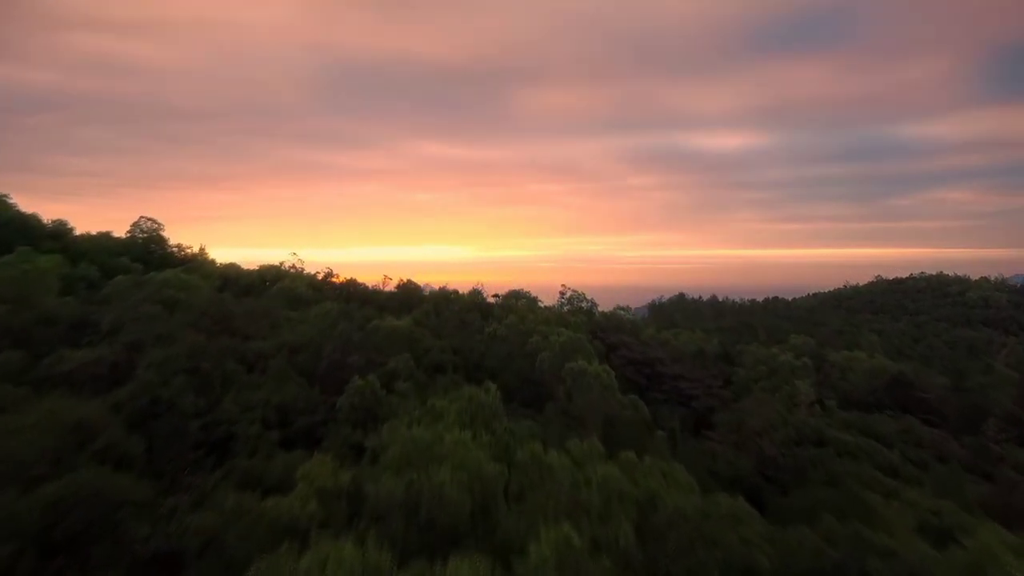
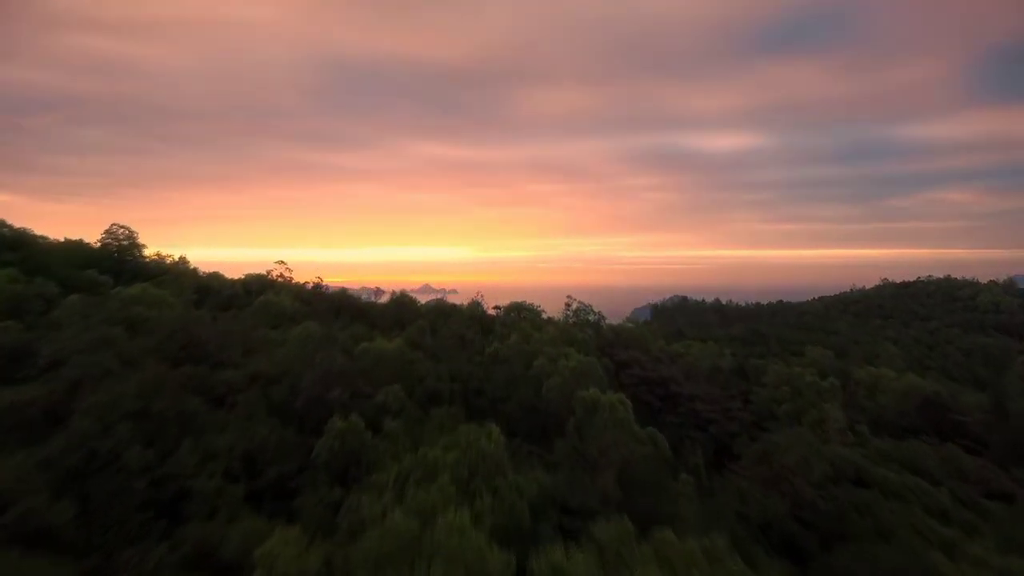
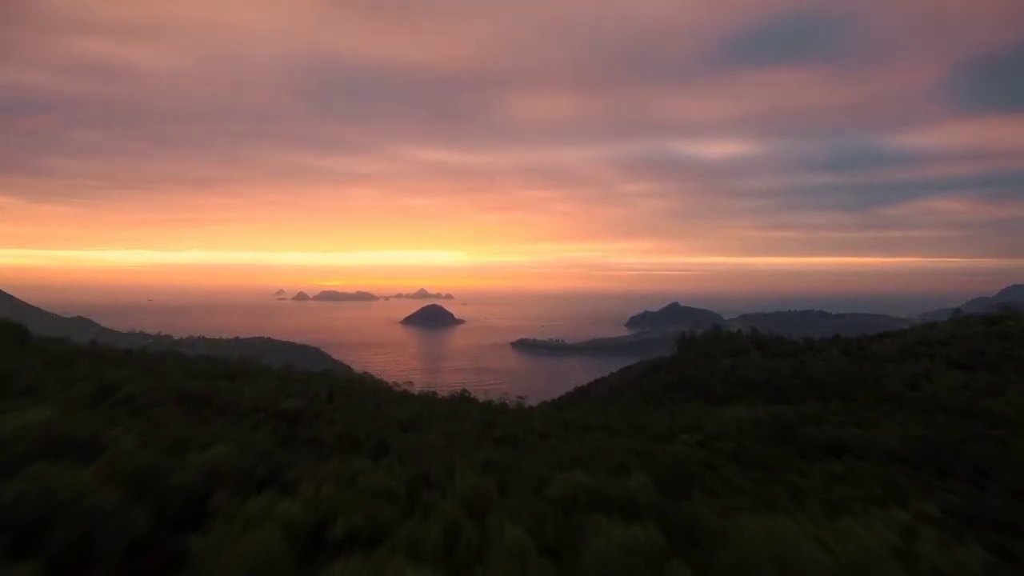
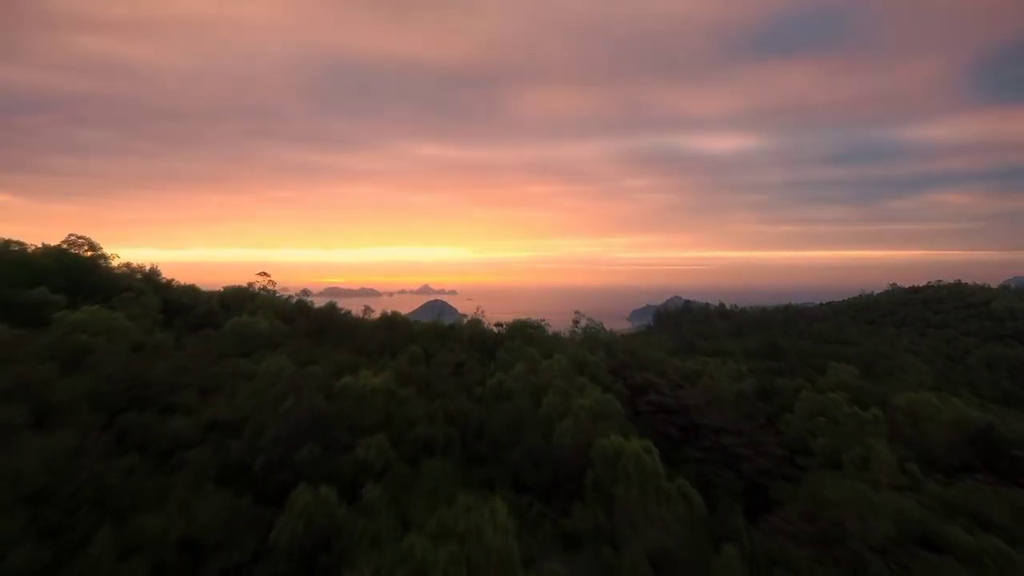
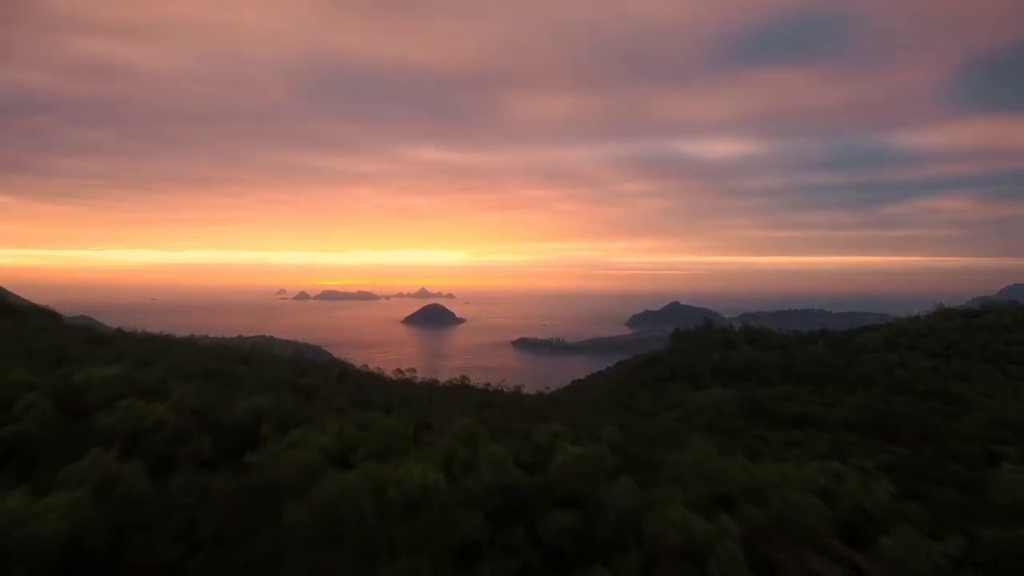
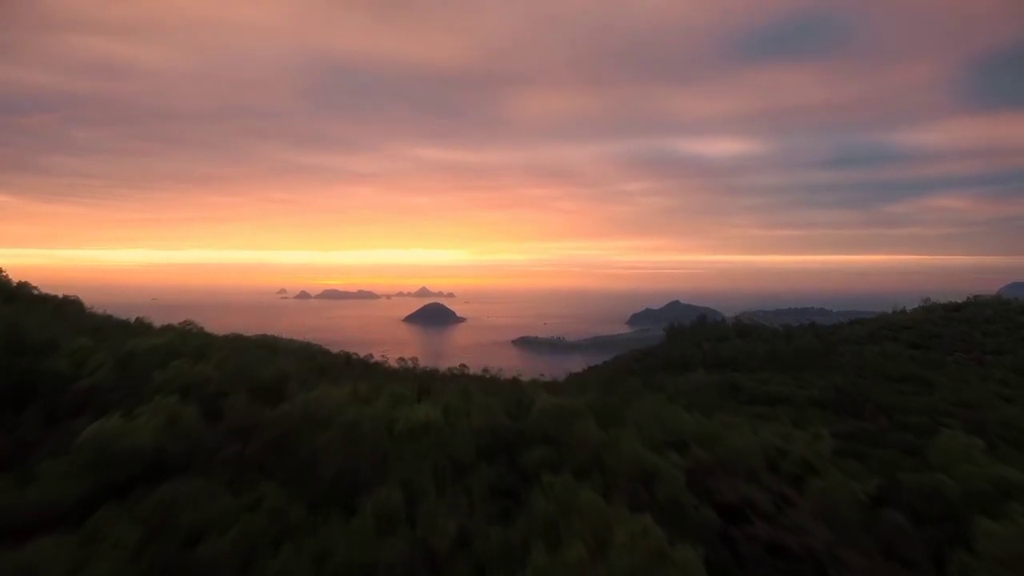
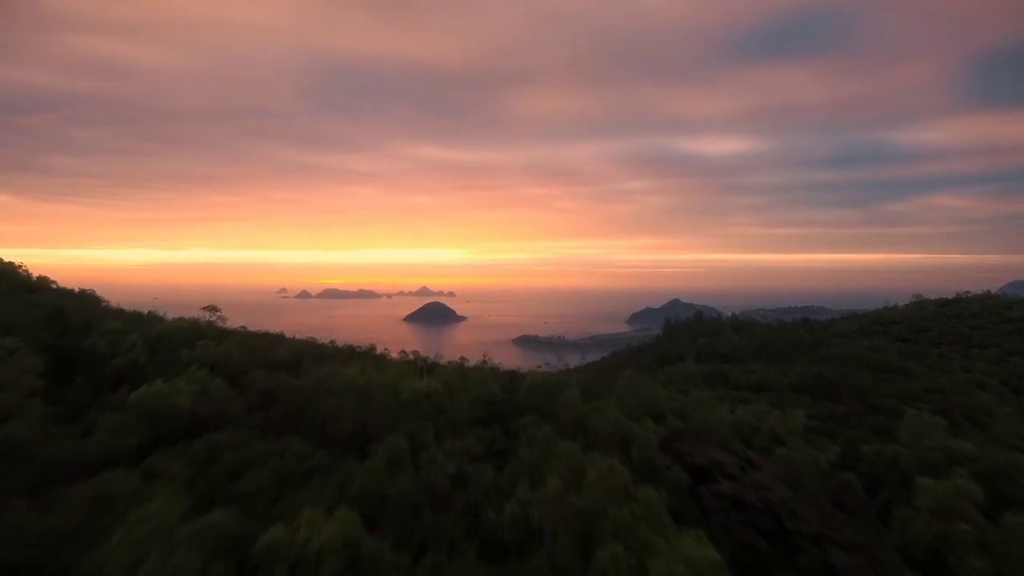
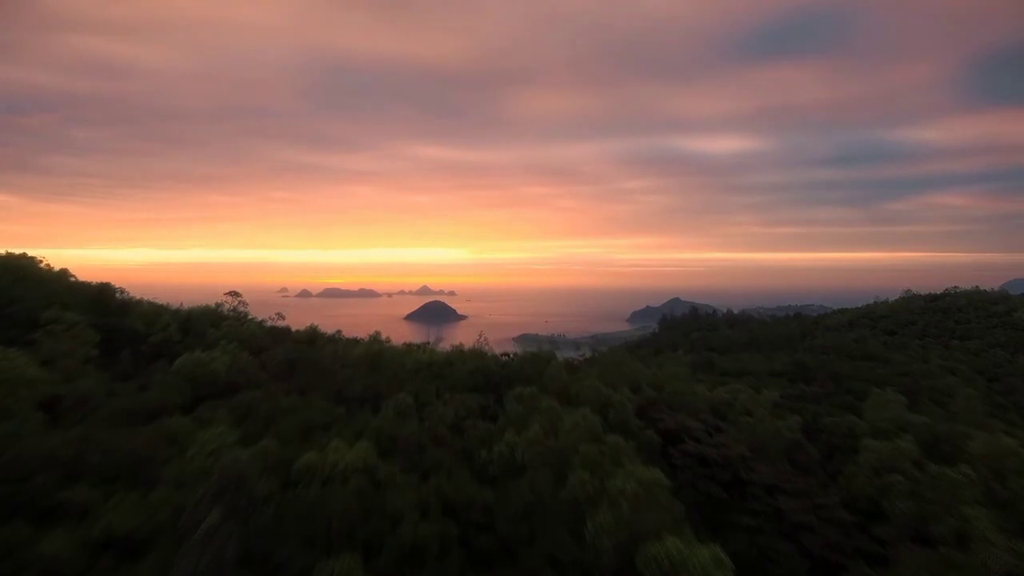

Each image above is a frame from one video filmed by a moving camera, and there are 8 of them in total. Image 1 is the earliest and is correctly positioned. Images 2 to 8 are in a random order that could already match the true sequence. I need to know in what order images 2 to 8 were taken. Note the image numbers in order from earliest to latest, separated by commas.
2, 4, 8, 7, 6, 5, 3
